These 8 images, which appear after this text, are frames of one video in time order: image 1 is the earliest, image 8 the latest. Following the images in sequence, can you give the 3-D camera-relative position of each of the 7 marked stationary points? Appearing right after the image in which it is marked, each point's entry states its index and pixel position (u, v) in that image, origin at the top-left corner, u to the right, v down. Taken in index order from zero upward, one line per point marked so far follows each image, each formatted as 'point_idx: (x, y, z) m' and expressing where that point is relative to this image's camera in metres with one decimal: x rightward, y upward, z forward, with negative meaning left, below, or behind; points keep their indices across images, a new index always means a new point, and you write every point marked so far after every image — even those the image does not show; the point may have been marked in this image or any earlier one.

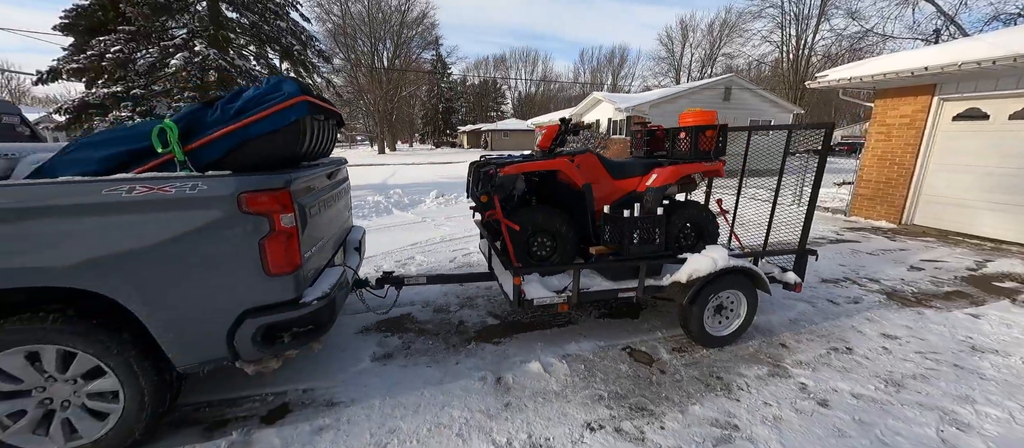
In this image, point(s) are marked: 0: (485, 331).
0: (-0.2, -0.9, +3.1) m
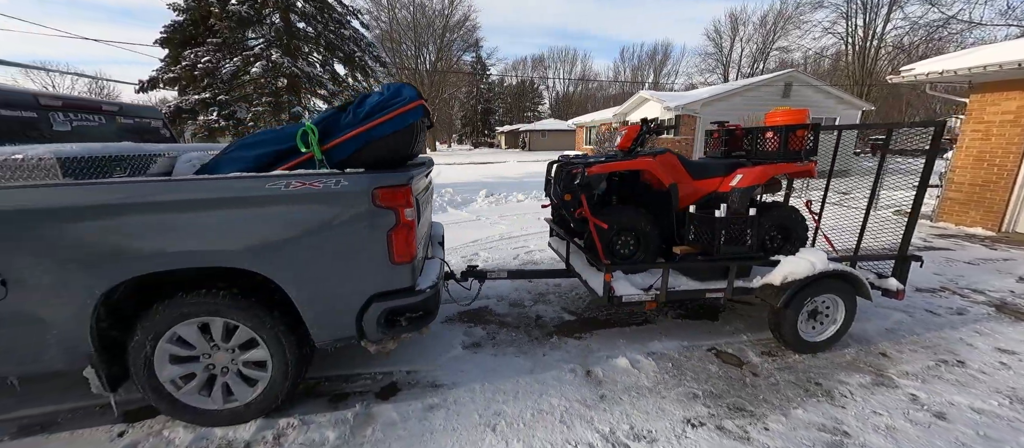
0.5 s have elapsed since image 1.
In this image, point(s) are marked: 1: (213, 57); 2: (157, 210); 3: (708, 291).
0: (+0.5, -0.9, +3.2) m
1: (-7.8, +4.3, +9.4) m
2: (-1.8, +0.1, +1.8) m
3: (+1.6, -0.5, +2.8) m
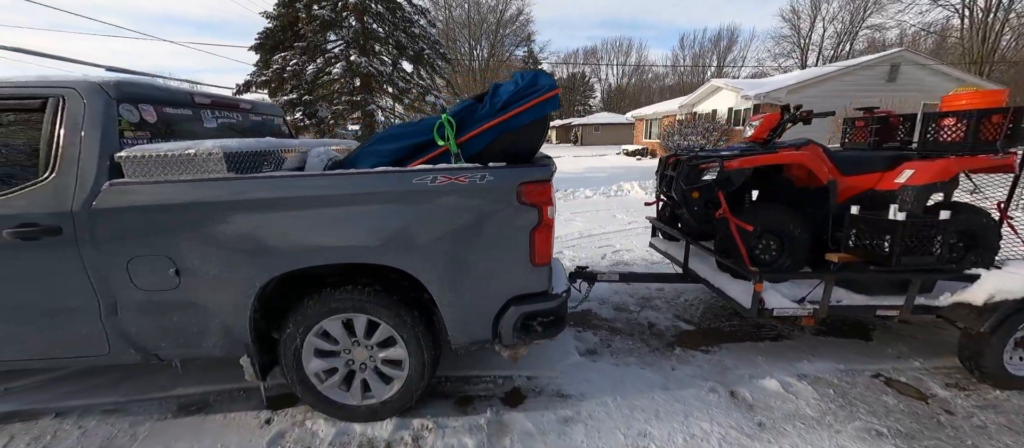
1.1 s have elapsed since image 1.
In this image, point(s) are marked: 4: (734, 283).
0: (+1.4, -0.9, +2.9) m
1: (-6.0, +4.6, +10.0) m
2: (-1.0, +0.1, +1.8) m
3: (+2.4, -0.5, +2.4) m
4: (+1.7, -0.4, +2.6) m
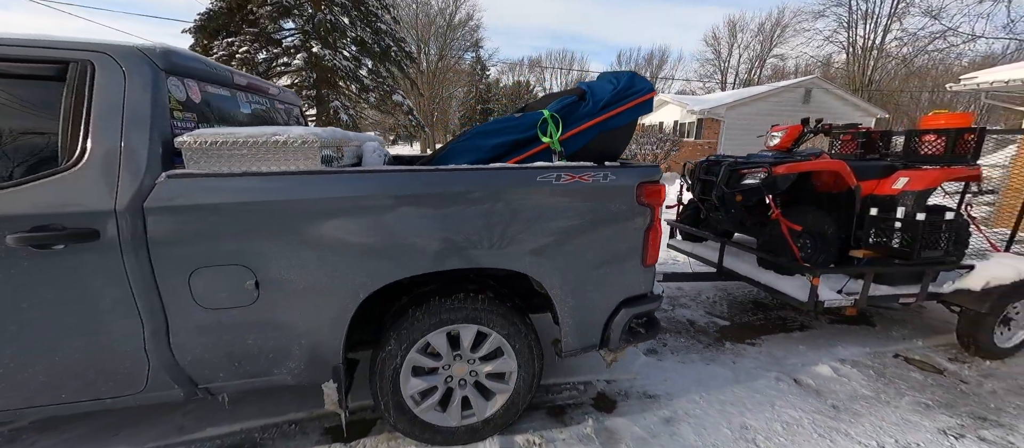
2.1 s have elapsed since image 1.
0: (+1.8, -0.9, +3.1) m
1: (-6.6, +4.4, +8.9) m
2: (-0.3, +0.1, +1.6) m
3: (+2.9, -0.5, +2.7) m
4: (+2.2, -0.4, +2.9) m
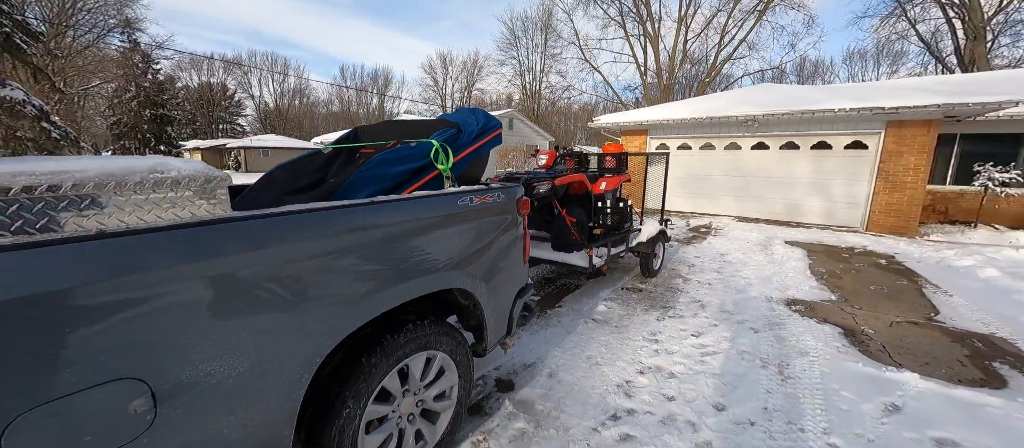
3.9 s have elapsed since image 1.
0: (+0.3, -0.9, +4.1) m
1: (-10.6, +2.8, +3.1) m
2: (-0.5, -0.1, +1.6) m
3: (+1.3, -0.4, +4.5) m
4: (+0.7, -0.3, +4.2) m
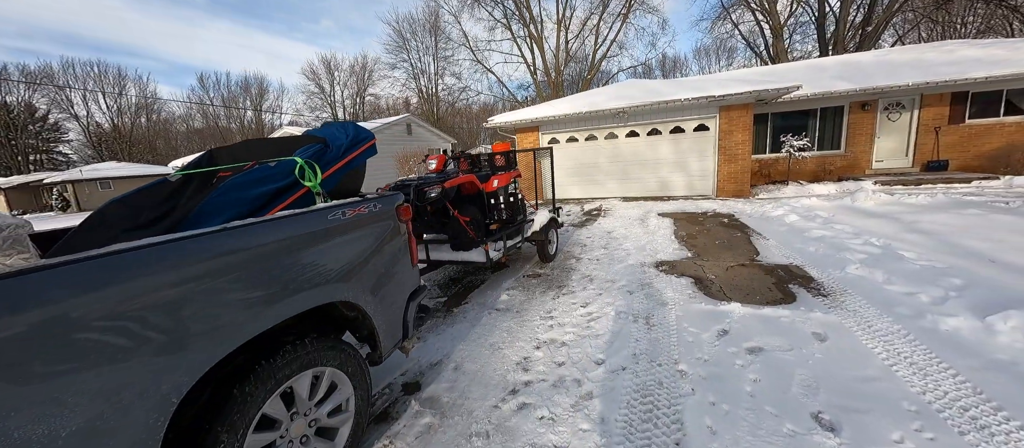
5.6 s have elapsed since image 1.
0: (-0.8, -0.9, +4.2) m
1: (-11.6, +1.3, +0.7) m
2: (-1.1, -0.2, +1.6) m
3: (0.0, -0.3, +4.9) m
4: (-0.5, -0.3, +4.4) m
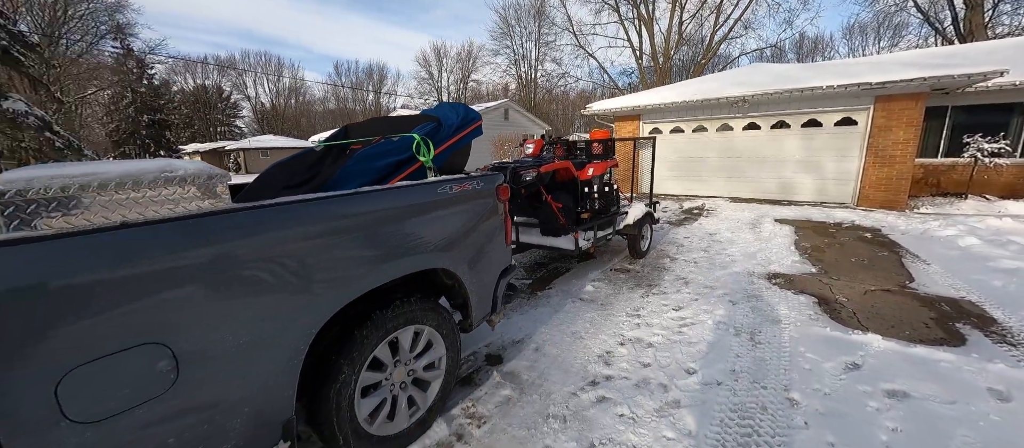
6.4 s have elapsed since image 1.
0: (+0.2, -0.7, +4.3) m
1: (-10.9, +2.5, +3.3) m
2: (-0.7, 0.0, +1.8) m
3: (+1.2, -0.1, +4.7) m
4: (+0.6, -0.2, +4.3) m
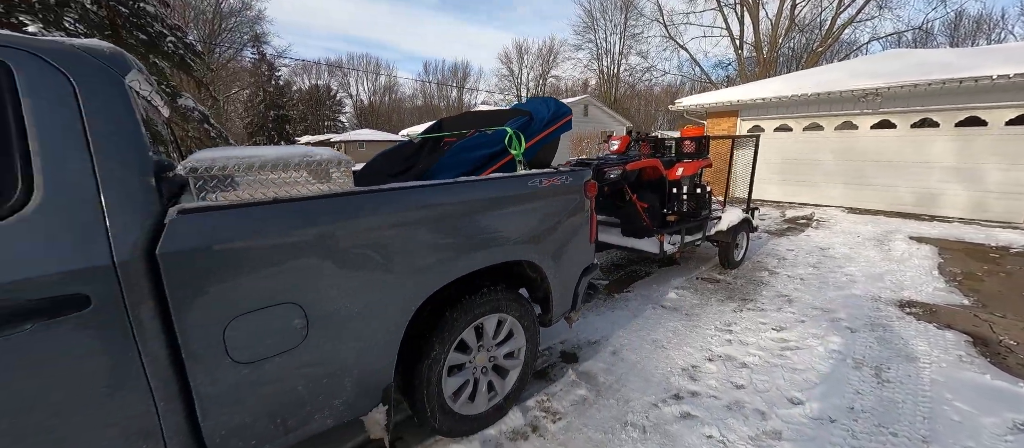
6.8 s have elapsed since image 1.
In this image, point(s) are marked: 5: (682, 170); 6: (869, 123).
0: (+1.1, -0.7, +4.2) m
1: (-9.7, +3.2, +5.3) m
2: (-0.2, +0.1, +1.8) m
3: (+2.2, -0.2, +4.4) m
4: (+1.5, -0.2, +4.1) m
5: (+2.0, +0.6, +4.2) m
6: (+8.1, +2.3, +8.1) m
